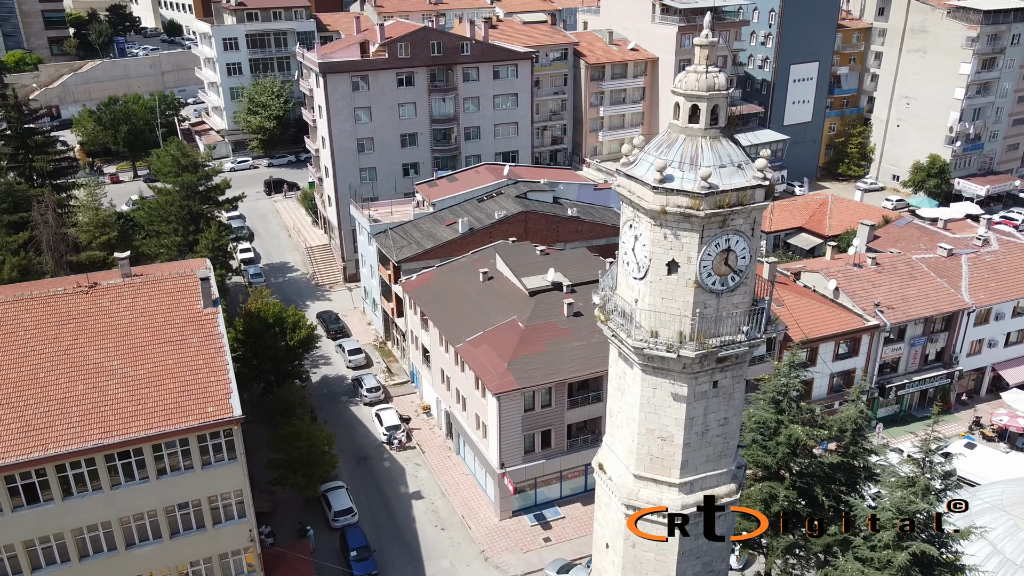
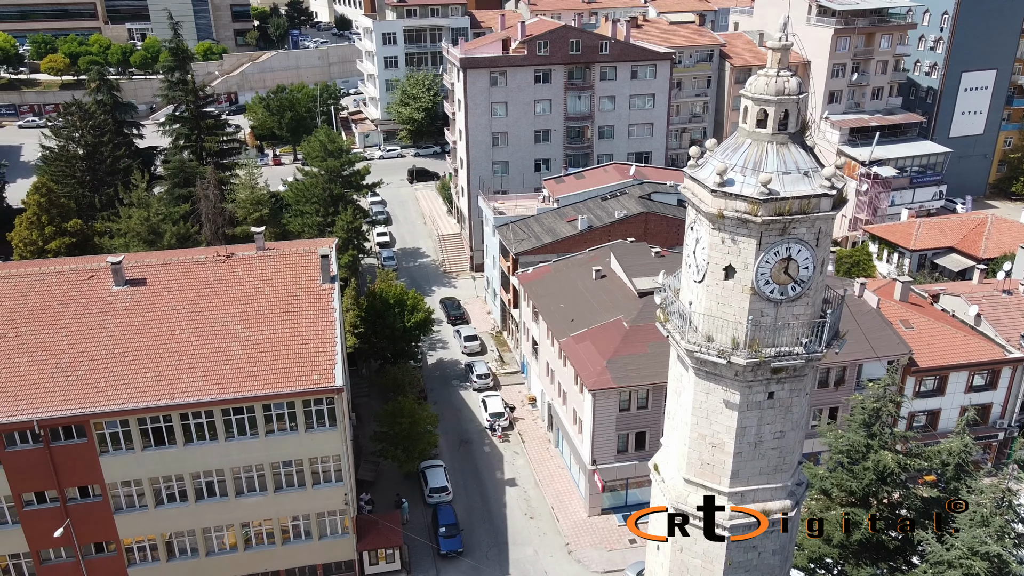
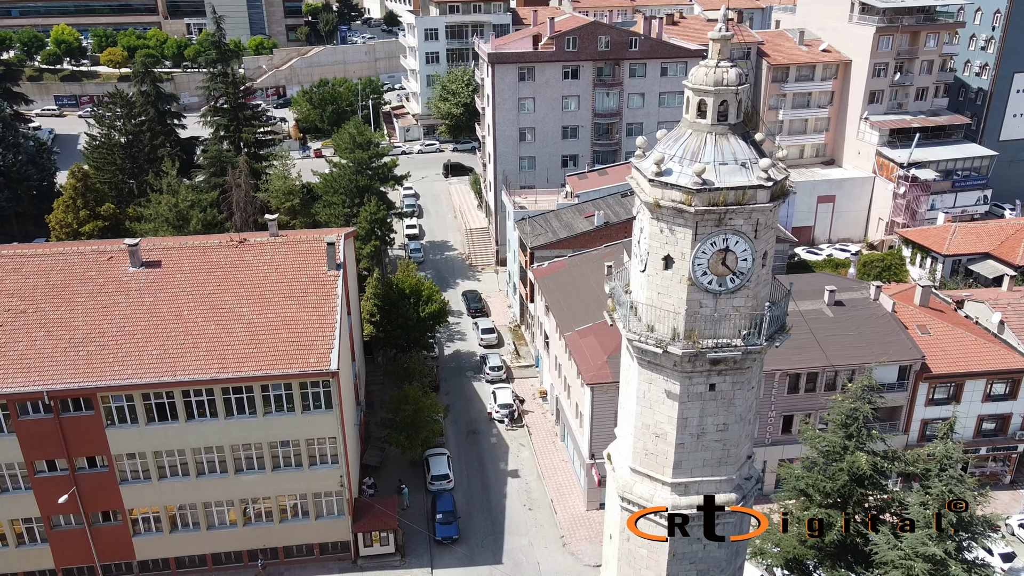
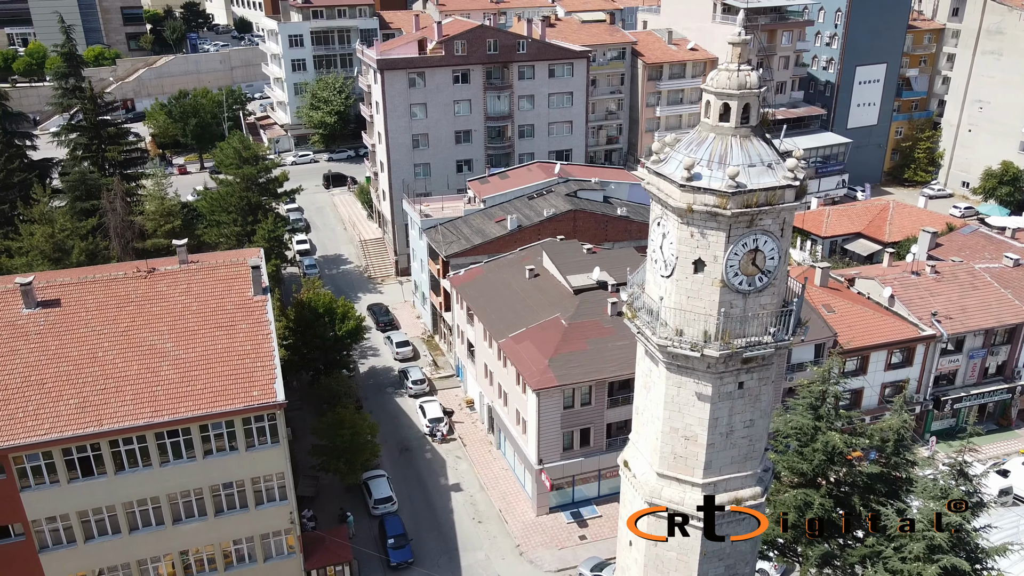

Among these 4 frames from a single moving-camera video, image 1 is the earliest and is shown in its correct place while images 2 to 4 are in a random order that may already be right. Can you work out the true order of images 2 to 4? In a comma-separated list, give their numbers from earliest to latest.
4, 2, 3
